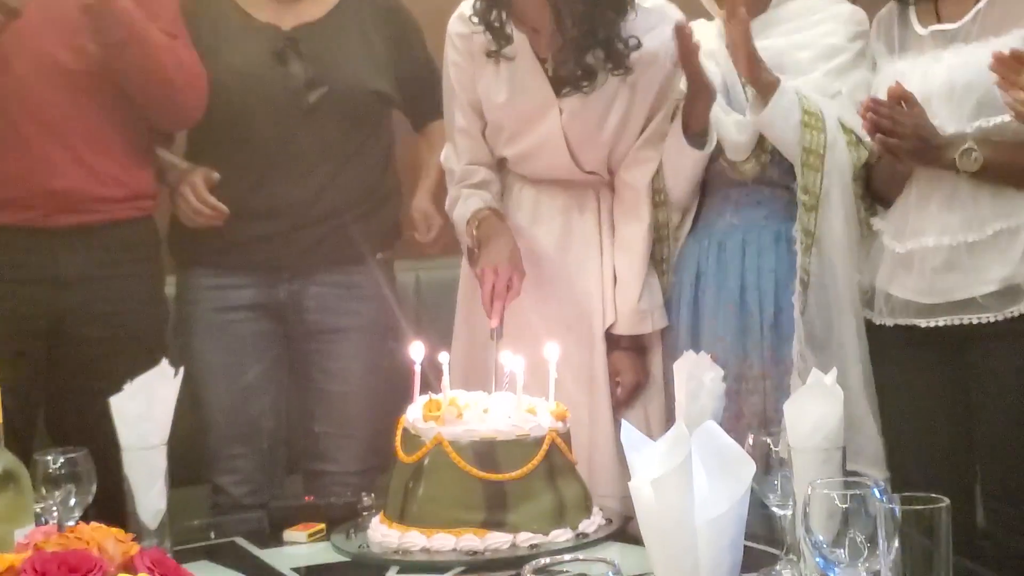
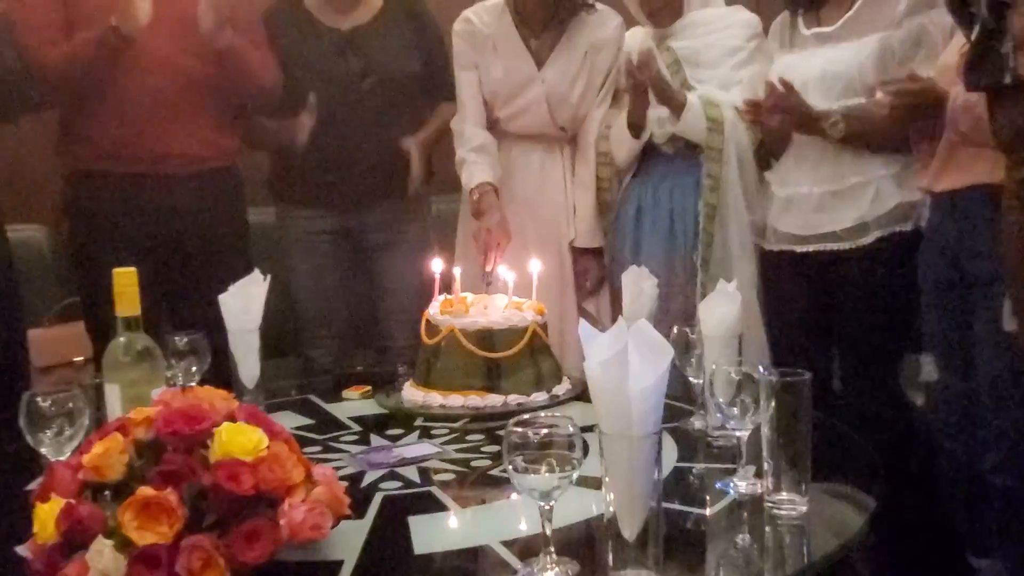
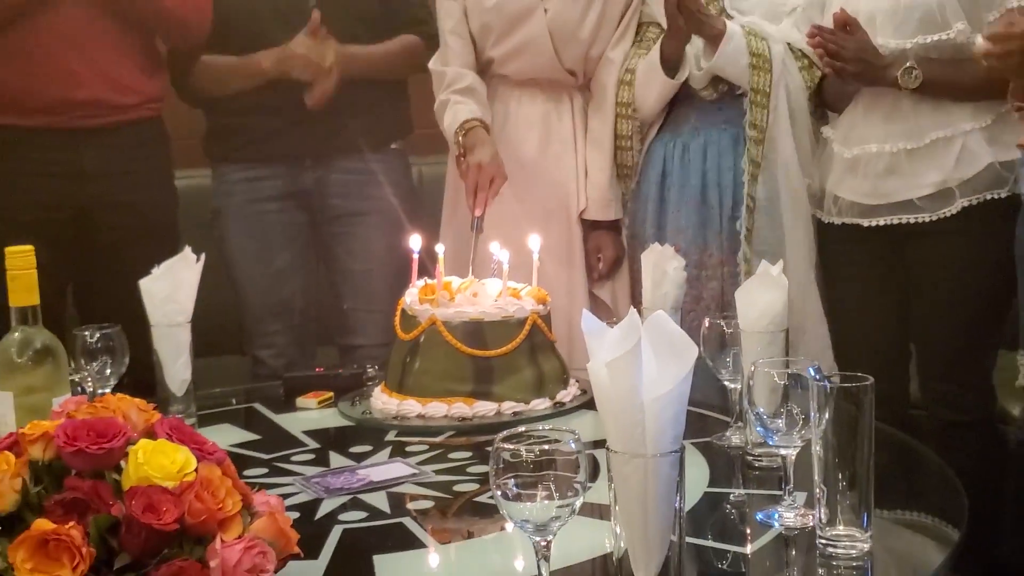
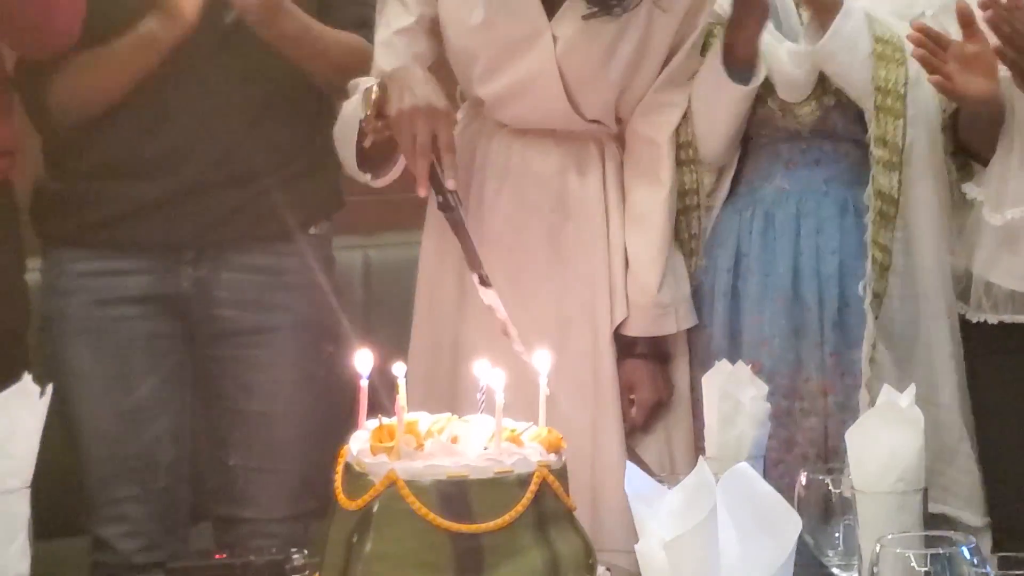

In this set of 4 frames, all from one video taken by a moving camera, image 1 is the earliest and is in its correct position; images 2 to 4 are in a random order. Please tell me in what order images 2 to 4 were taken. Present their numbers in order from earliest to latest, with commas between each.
4, 3, 2
